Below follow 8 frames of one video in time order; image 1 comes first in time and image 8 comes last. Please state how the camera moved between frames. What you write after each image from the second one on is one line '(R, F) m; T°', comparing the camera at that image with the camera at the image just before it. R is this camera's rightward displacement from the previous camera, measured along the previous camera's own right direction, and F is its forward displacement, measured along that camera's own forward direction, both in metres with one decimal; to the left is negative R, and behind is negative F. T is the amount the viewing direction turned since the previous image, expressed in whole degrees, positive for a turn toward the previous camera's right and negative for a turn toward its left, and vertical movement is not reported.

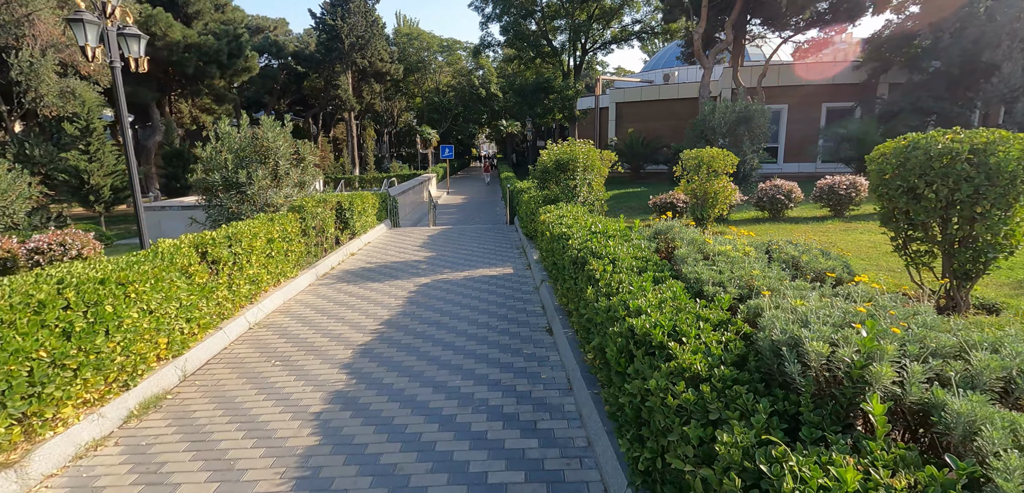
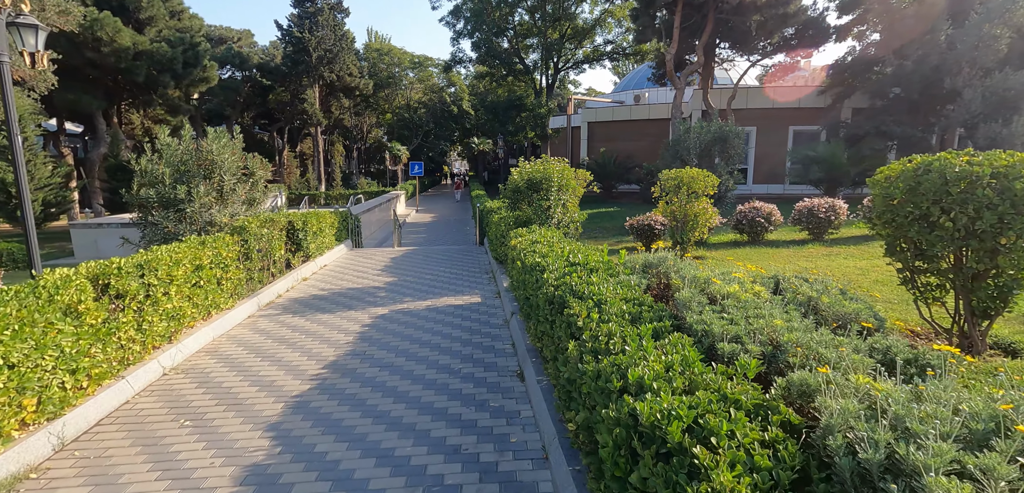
(0.0, +0.6) m; +3°
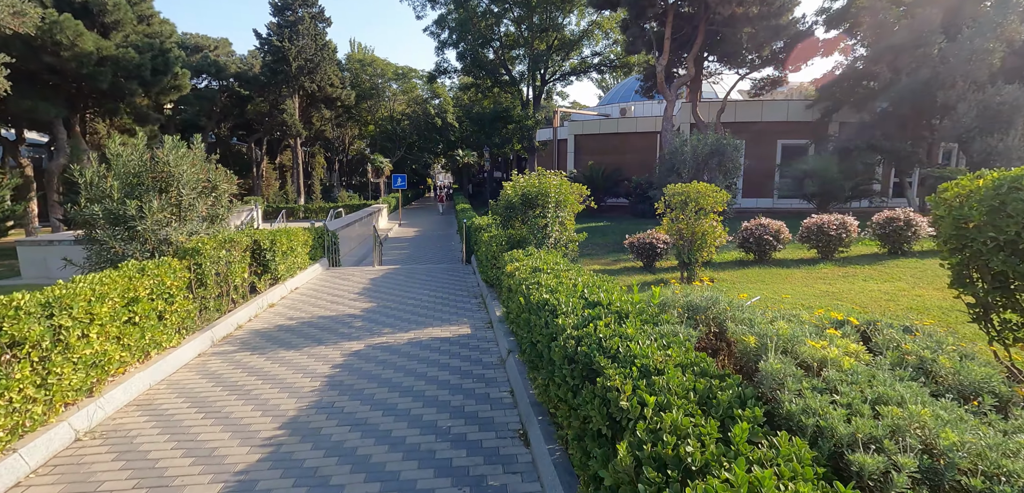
(-0.1, +0.7) m; +2°
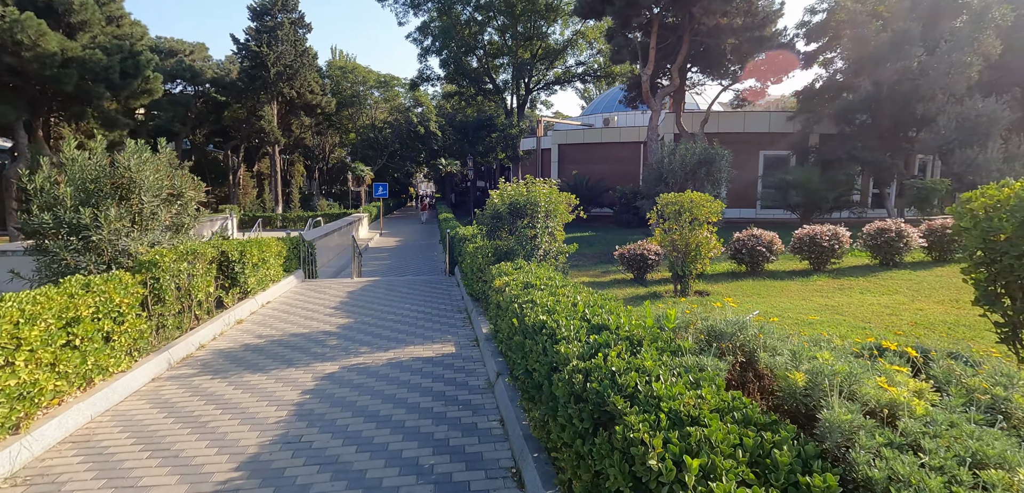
(-0.1, +0.4) m; +2°
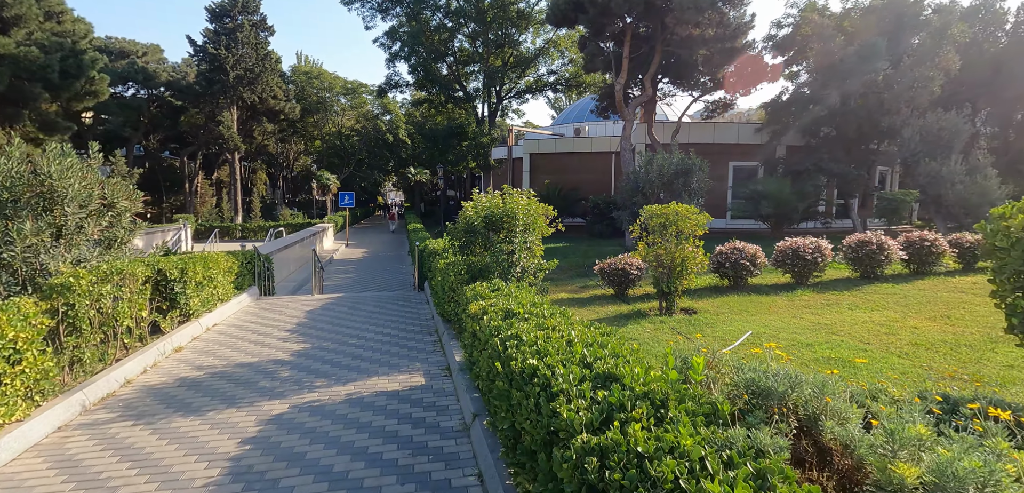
(-0.1, +0.5) m; +3°
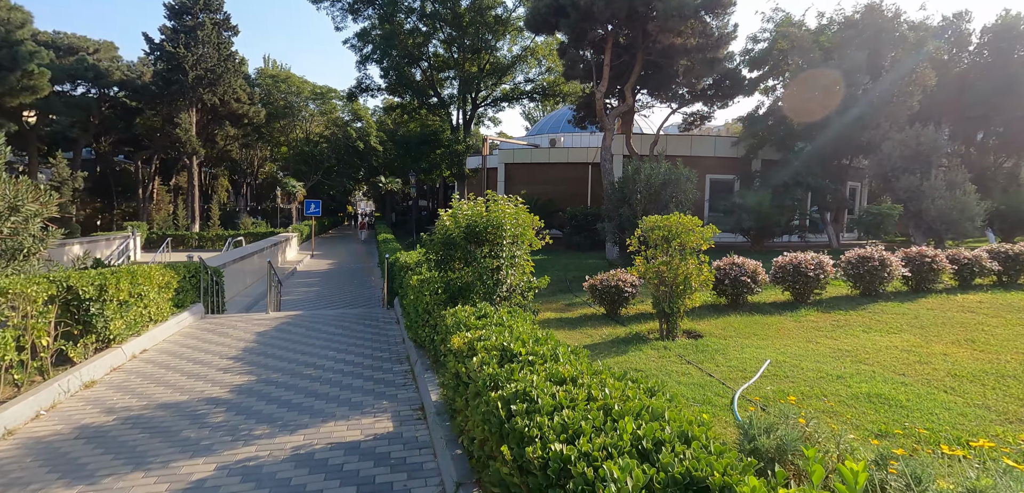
(-0.1, +0.8) m; +3°
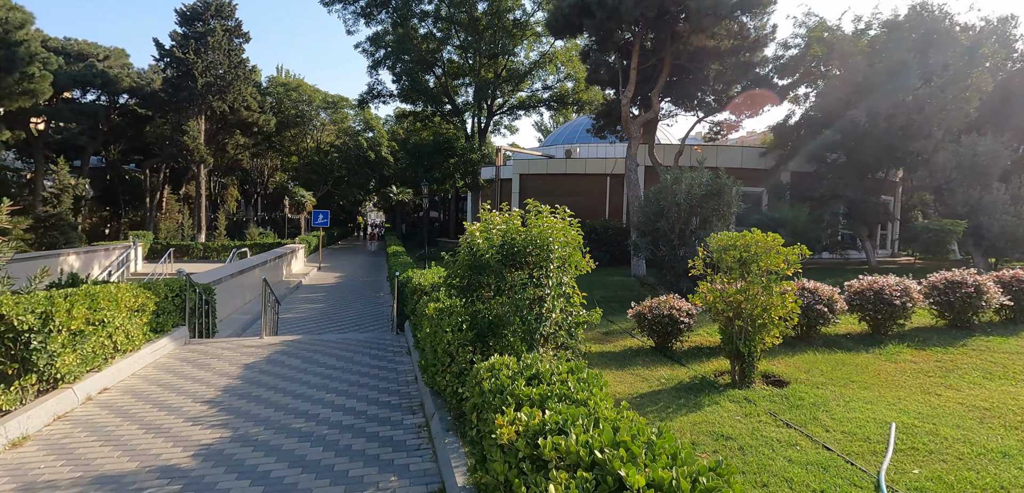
(-0.3, +1.1) m; -1°
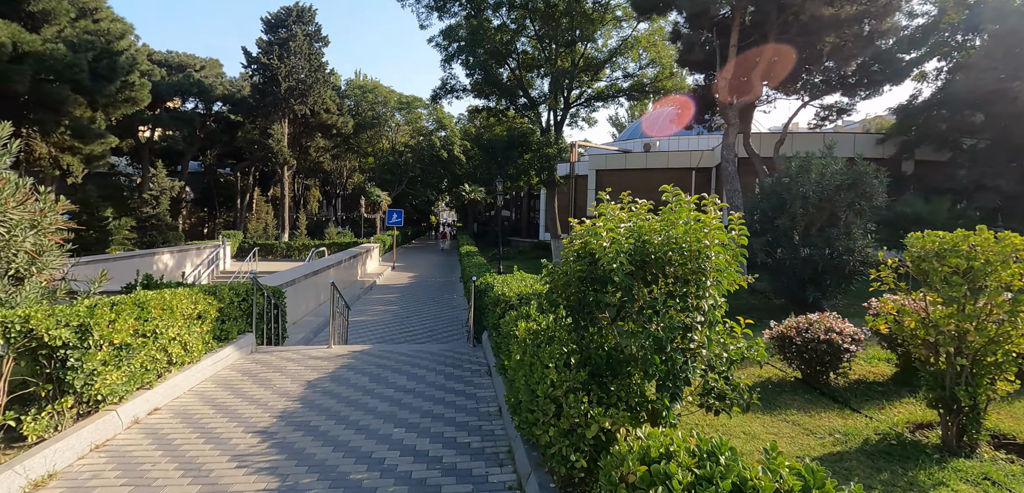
(-0.3, +1.0) m; -8°
